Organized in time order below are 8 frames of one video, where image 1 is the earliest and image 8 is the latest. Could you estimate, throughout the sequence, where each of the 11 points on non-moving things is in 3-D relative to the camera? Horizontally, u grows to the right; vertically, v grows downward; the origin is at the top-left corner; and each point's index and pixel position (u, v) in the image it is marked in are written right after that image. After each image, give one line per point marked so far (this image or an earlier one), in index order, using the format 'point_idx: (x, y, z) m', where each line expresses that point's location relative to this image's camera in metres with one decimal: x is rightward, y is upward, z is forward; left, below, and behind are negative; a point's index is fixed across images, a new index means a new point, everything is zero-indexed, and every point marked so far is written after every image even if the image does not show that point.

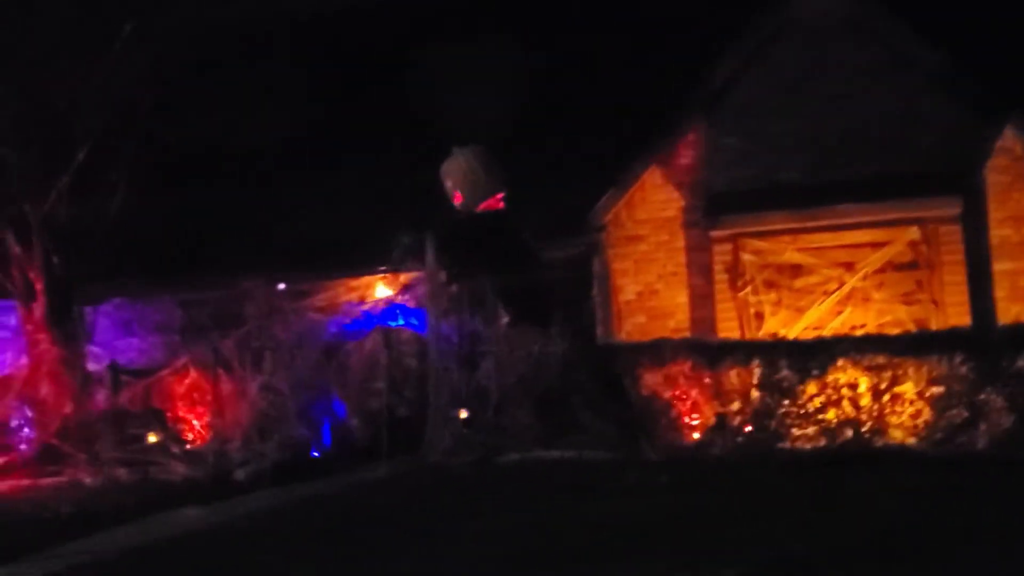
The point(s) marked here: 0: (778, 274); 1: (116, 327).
0: (+3.1, +0.2, +14.5) m
1: (-5.4, -0.5, +16.7) m
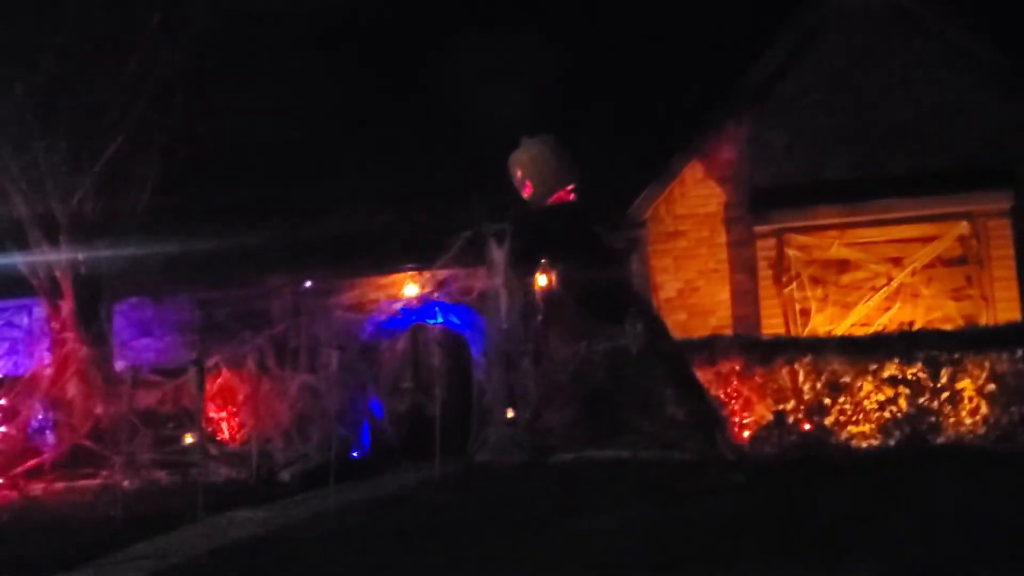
0: (+3.6, +0.2, +14.2) m
1: (-5.0, -0.5, +16.3) m
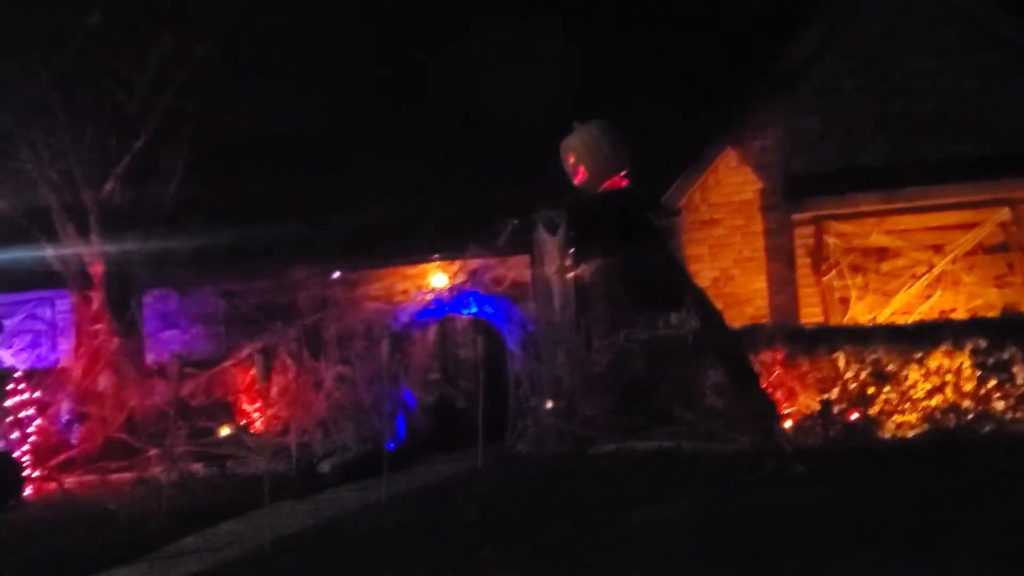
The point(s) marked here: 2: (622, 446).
0: (+4.0, +0.3, +14.0) m
1: (-4.6, -0.4, +16.2) m
2: (+1.1, -1.6, +12.1) m
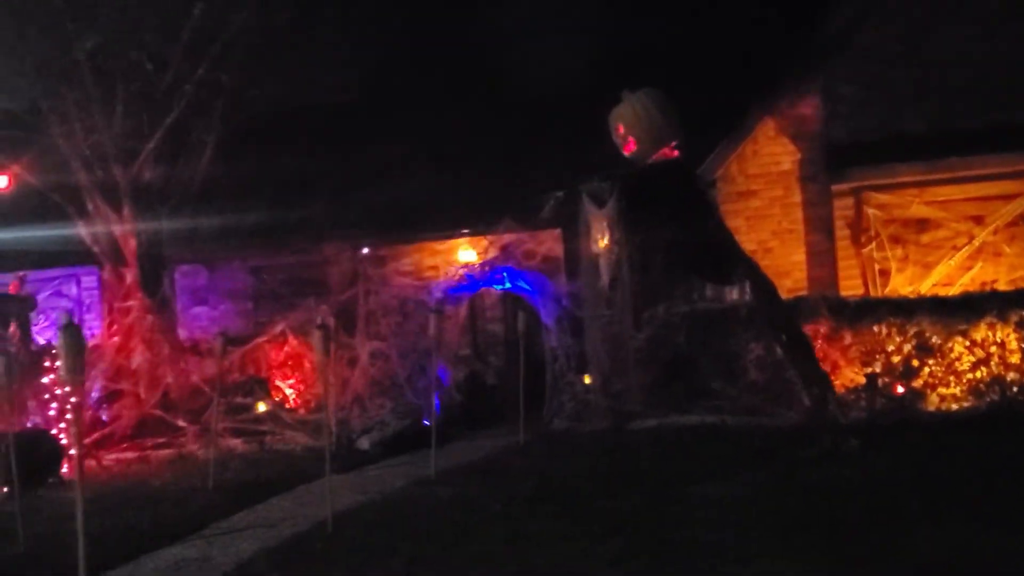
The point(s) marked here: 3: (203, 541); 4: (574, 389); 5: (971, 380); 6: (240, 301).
0: (+4.4, +0.7, +13.9) m
1: (-4.2, -0.1, +16.1) m
2: (+1.5, -1.3, +12.0) m
3: (-2.0, -1.6, +7.9) m
4: (+0.7, -1.0, +12.8) m
5: (+4.3, -0.9, +11.7) m
6: (-3.5, -0.2, +15.9) m
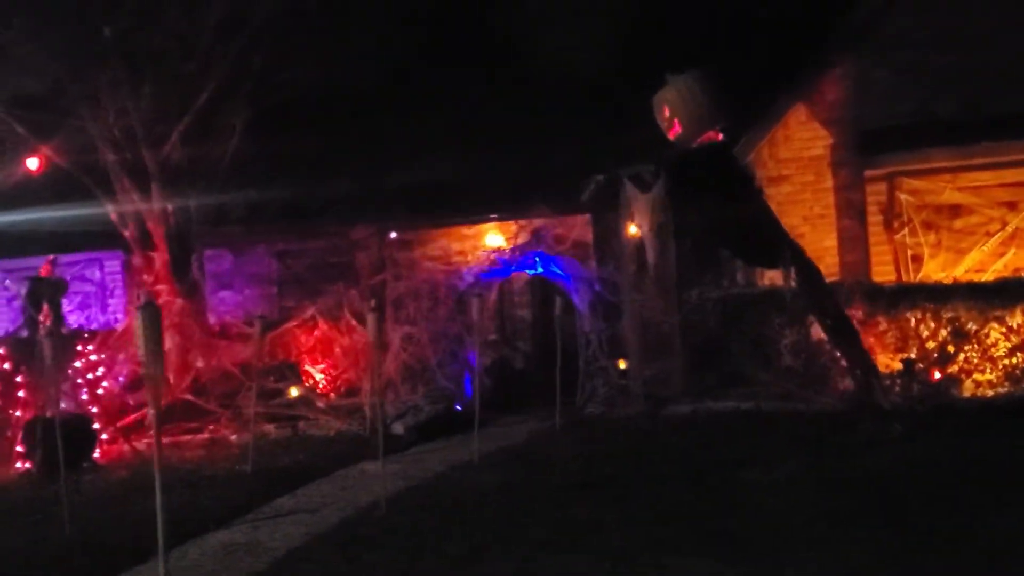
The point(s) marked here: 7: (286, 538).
0: (+4.7, +0.8, +13.8) m
1: (-3.8, +0.1, +16.0) m
2: (+1.8, -1.2, +12.0) m
3: (-1.7, -1.5, +7.9) m
4: (+1.0, -0.9, +12.8) m
5: (+4.7, -0.7, +11.6) m
6: (-3.1, 0.0, +15.8) m
7: (-1.4, -1.5, +7.5) m
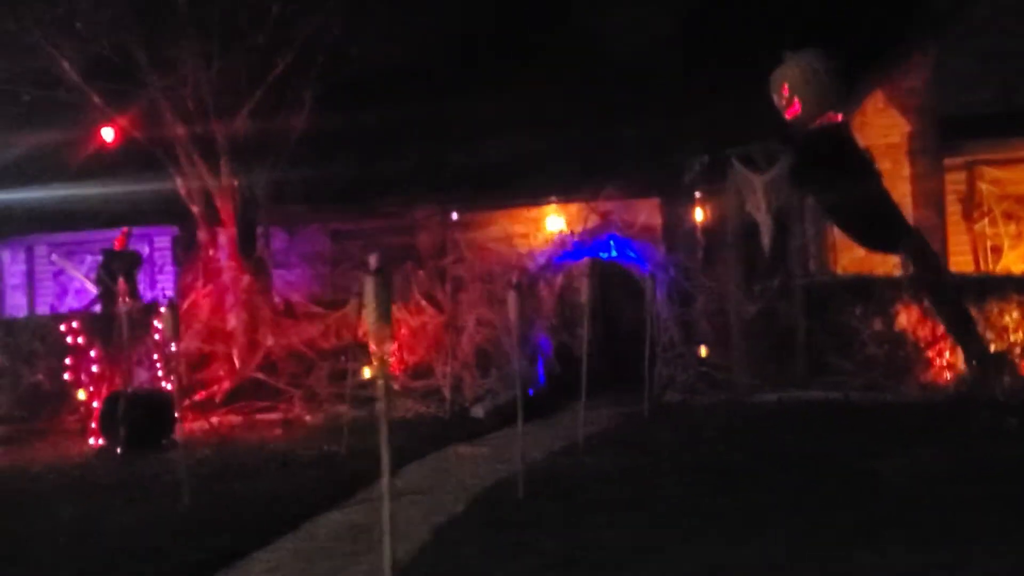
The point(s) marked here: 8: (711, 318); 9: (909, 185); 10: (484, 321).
0: (+5.5, +0.9, +13.5) m
1: (-3.1, +0.4, +15.8) m
2: (+2.6, -1.0, +11.7) m
3: (-0.9, -1.4, +7.7) m
4: (+1.7, -0.7, +12.6) m
5: (+5.4, -0.7, +11.4) m
6: (-2.4, +0.3, +15.6) m
7: (-0.6, -1.4, +7.2) m
8: (+2.1, -0.3, +12.4) m
9: (+4.4, +1.1, +13.9) m
10: (-0.3, -0.3, +12.7) m
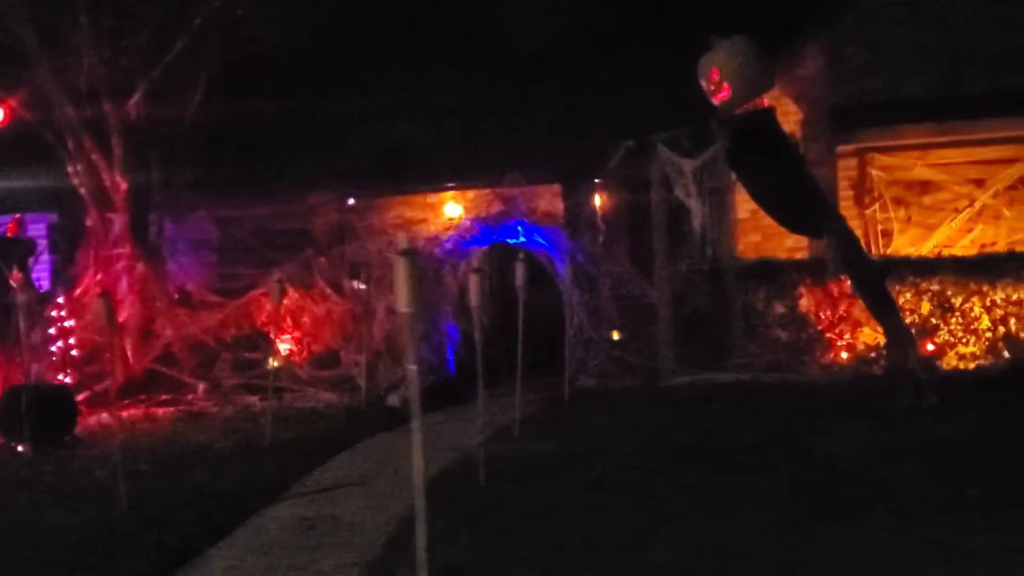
0: (+4.4, +1.1, +14.0) m
1: (-4.3, +0.5, +15.2) m
2: (+1.7, -0.9, +11.9) m
3: (-1.2, -1.3, +7.5) m
4: (+0.8, -0.6, +12.6) m
5: (+4.6, -0.5, +11.9) m
6: (-3.6, +0.4, +15.1) m
7: (-0.9, -1.3, +7.0) m
8: (+1.2, -0.1, +12.4) m
9: (+3.3, +1.3, +14.2) m
10: (-1.2, -0.2, +12.5) m
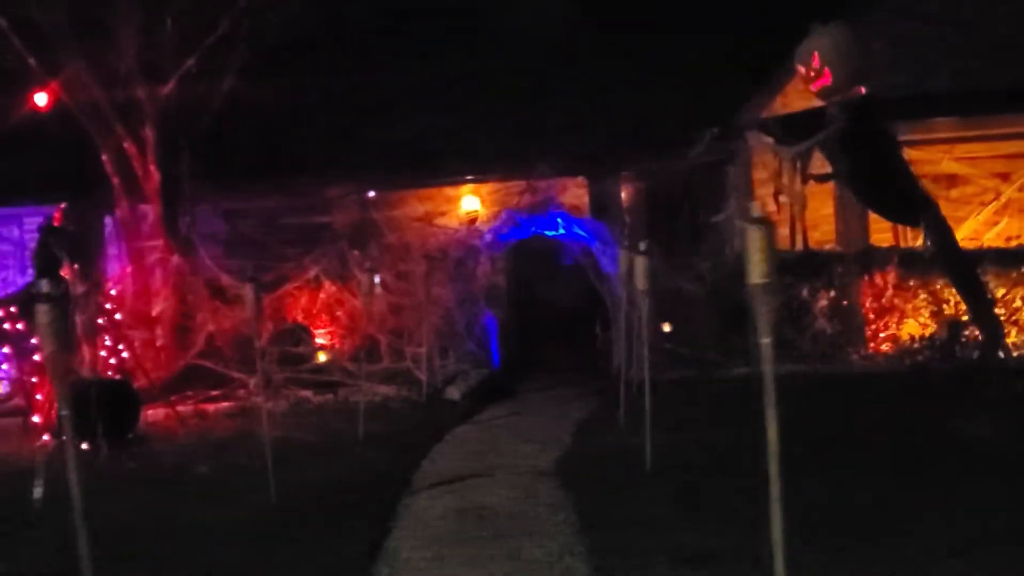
0: (+4.8, +1.2, +14.1) m
1: (-4.0, +0.6, +14.8) m
2: (+2.2, -0.8, +11.8) m
3: (-0.4, -1.2, +7.2) m
4: (+1.3, -0.5, +12.5) m
5: (+5.1, -0.4, +12.0) m
6: (-3.3, +0.5, +14.7) m
7: (0.0, -1.2, +6.8) m
8: (+1.7, 0.0, +12.4) m
9: (+3.7, +1.4, +14.3) m
10: (-0.7, -0.1, +12.3) m
